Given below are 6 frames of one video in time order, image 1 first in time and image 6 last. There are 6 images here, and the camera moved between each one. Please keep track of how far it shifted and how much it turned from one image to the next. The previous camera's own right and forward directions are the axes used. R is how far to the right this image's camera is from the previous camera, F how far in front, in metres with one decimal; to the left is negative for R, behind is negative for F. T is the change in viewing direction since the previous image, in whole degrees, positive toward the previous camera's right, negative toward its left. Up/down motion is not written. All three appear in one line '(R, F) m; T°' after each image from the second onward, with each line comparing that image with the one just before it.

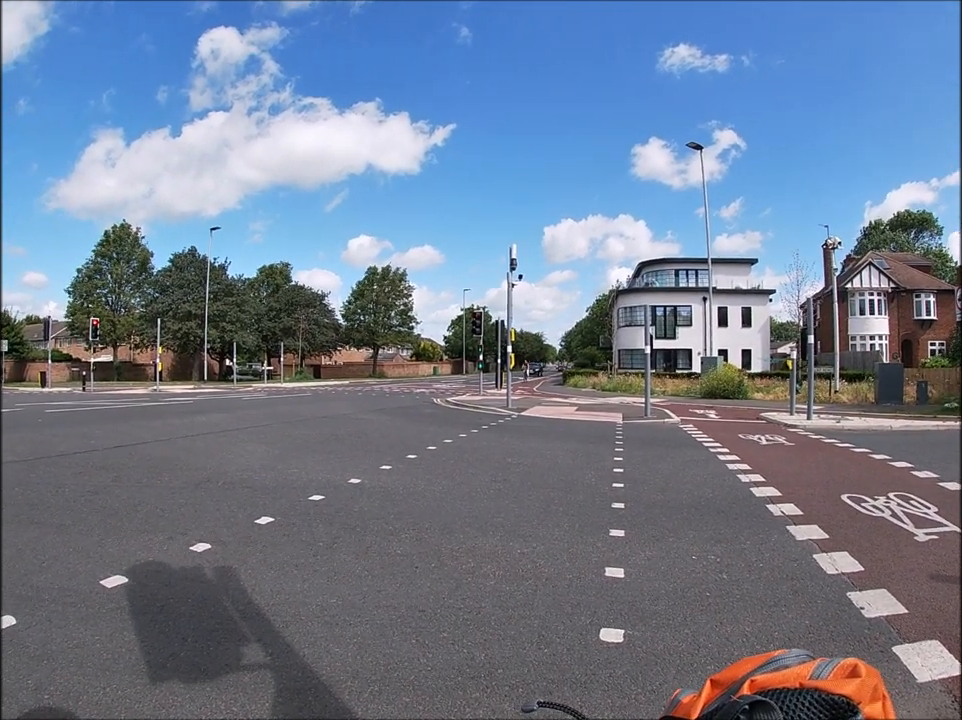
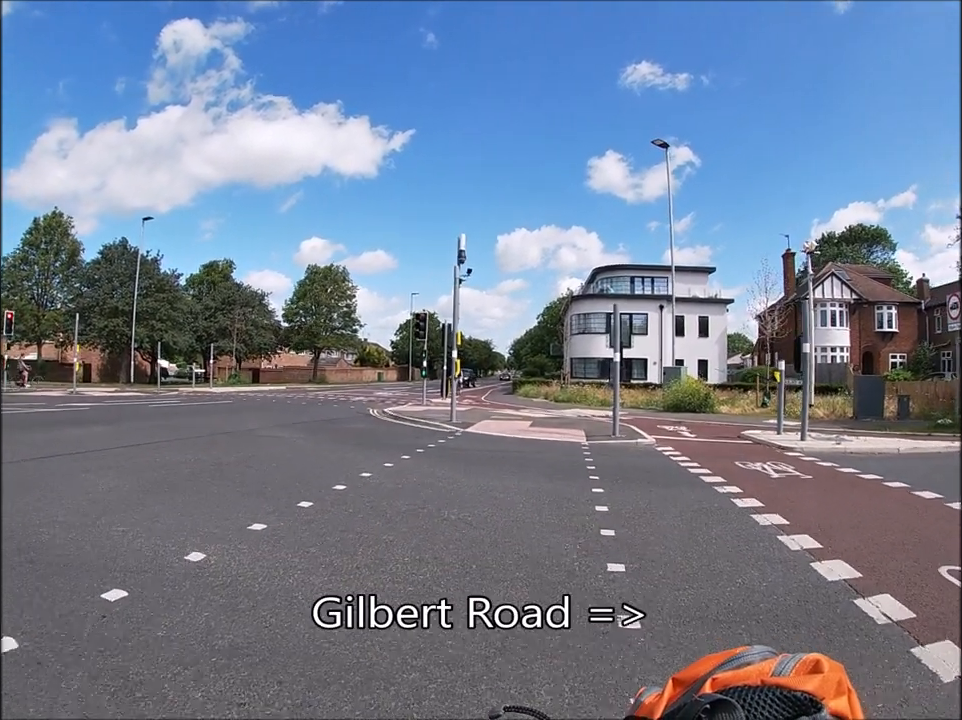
(+0.3, +3.0) m; +5°
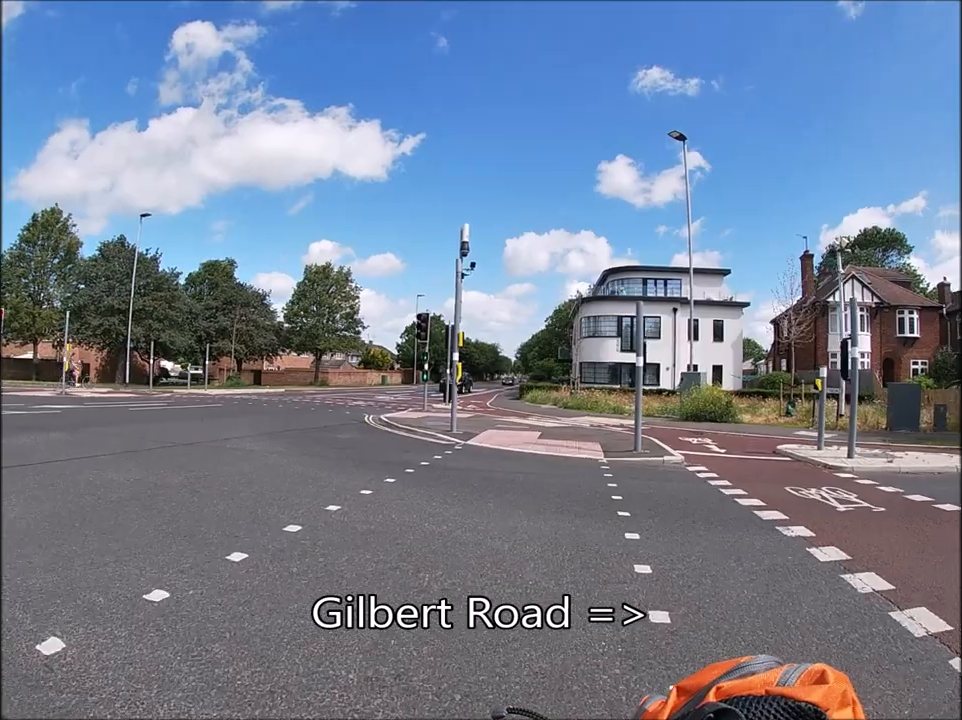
(+0.1, +1.8) m; -1°
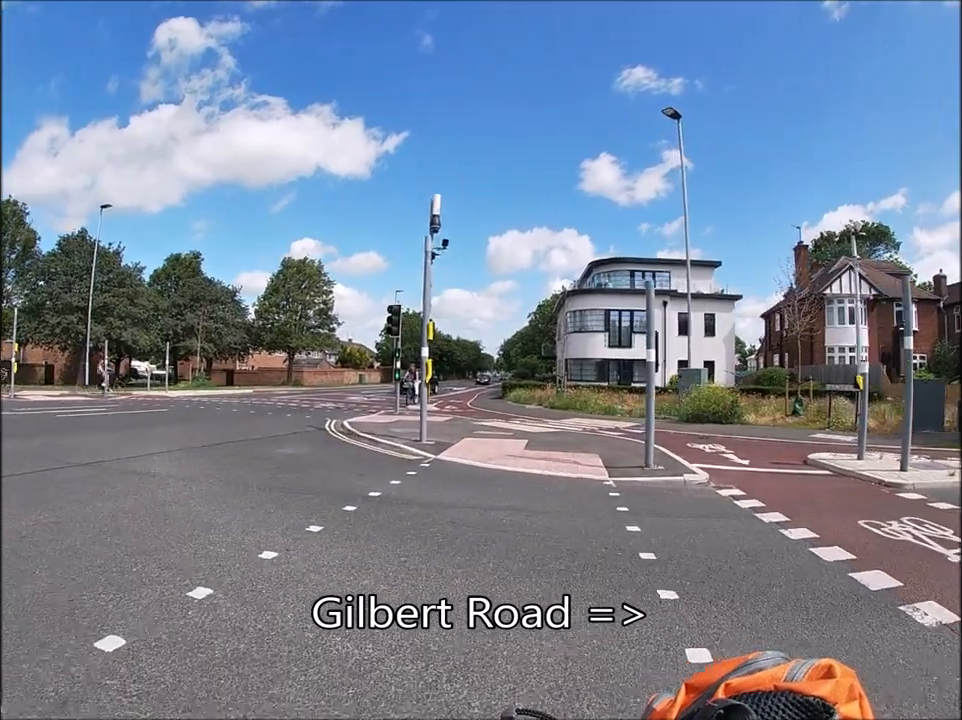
(+0.2, +2.5) m; +2°
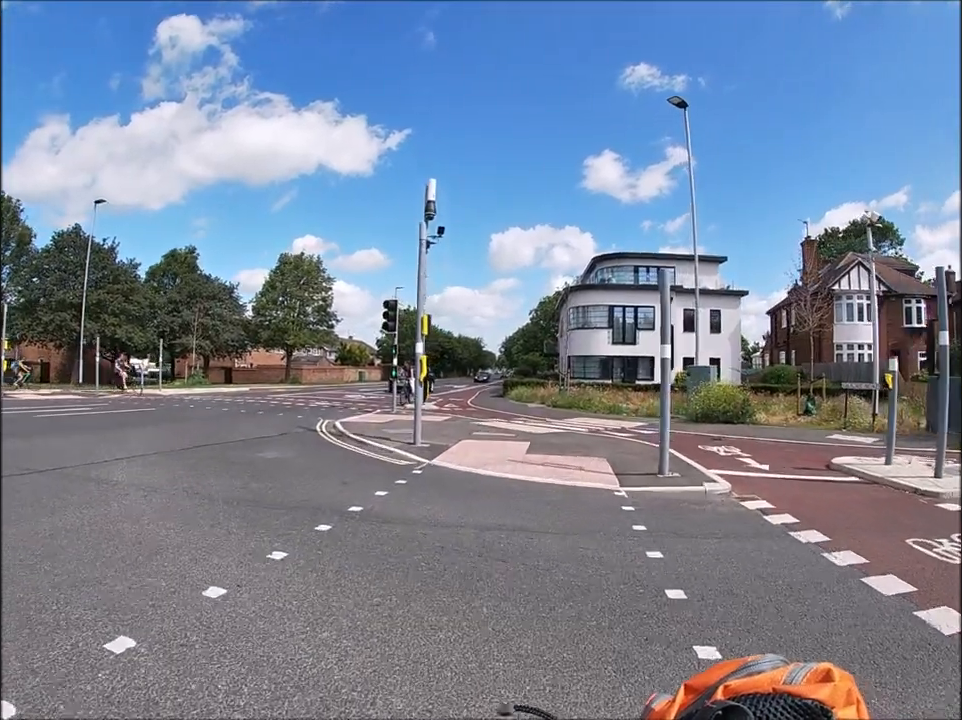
(+0.1, +0.9) m; 0°
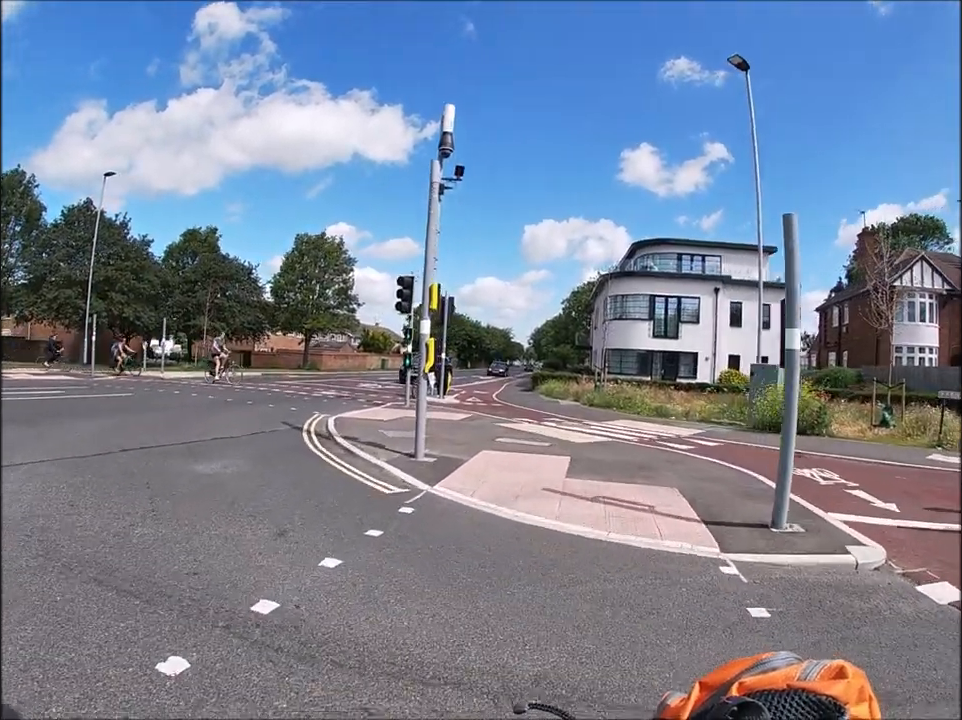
(0.0, +2.9) m; -3°
